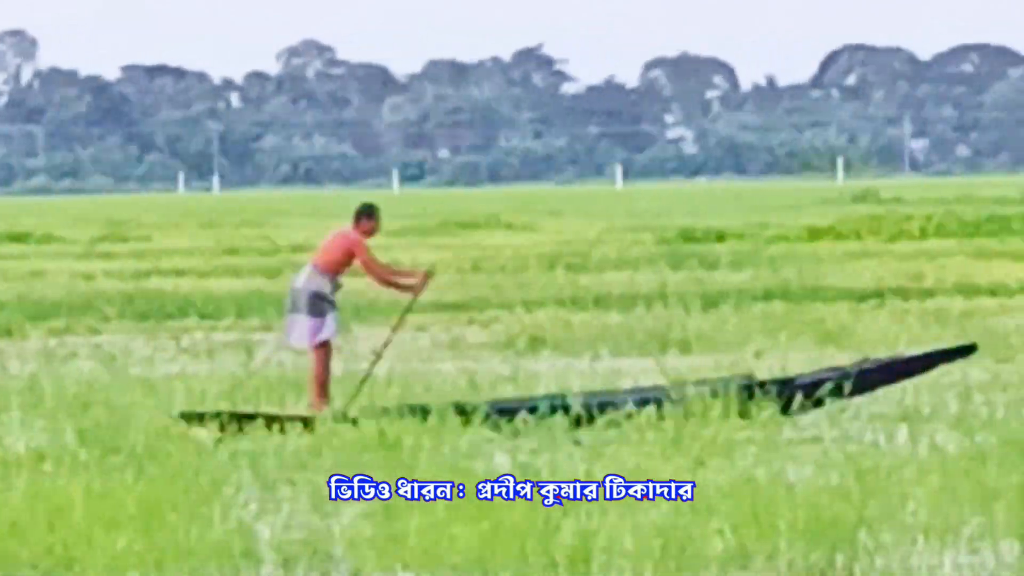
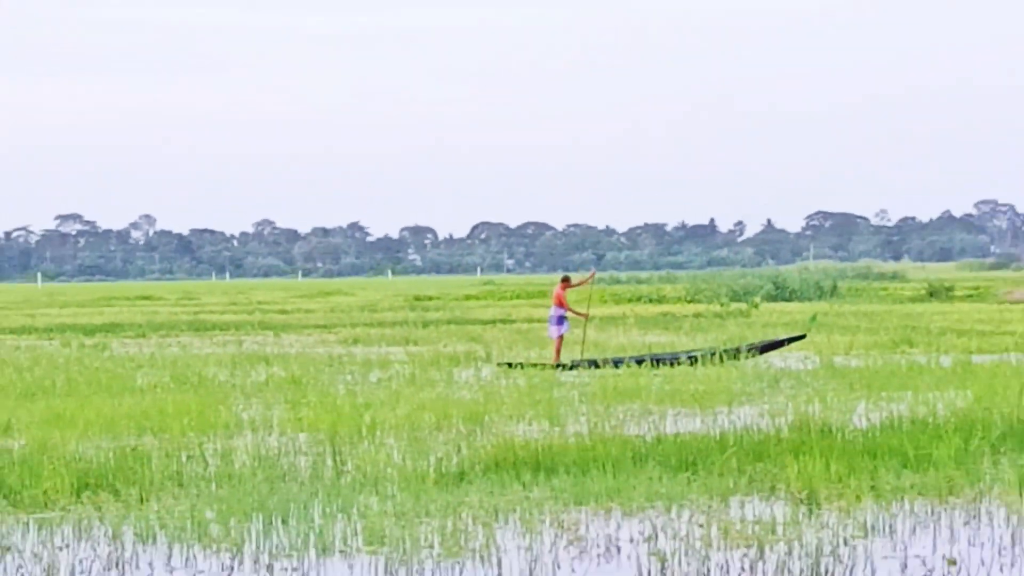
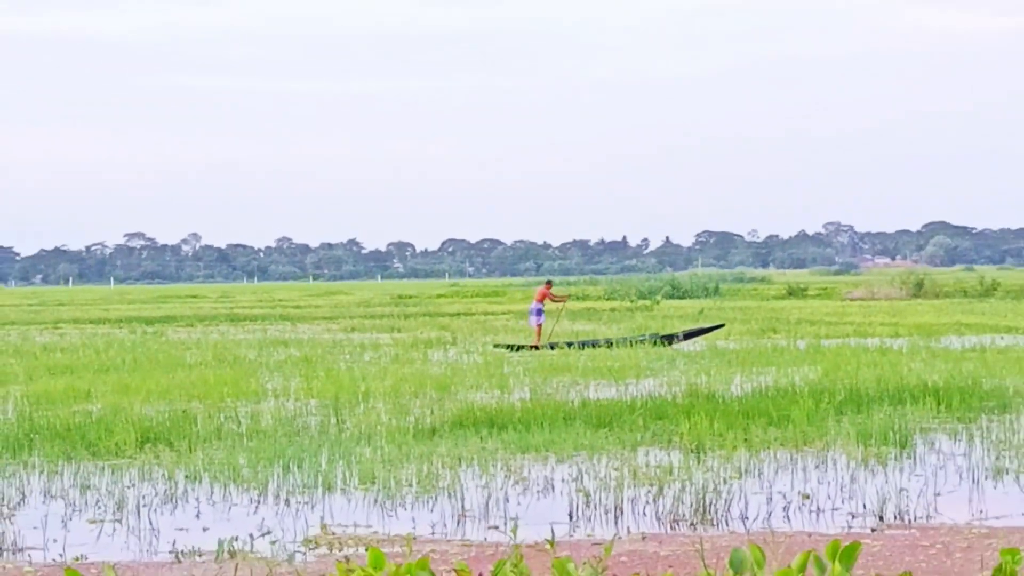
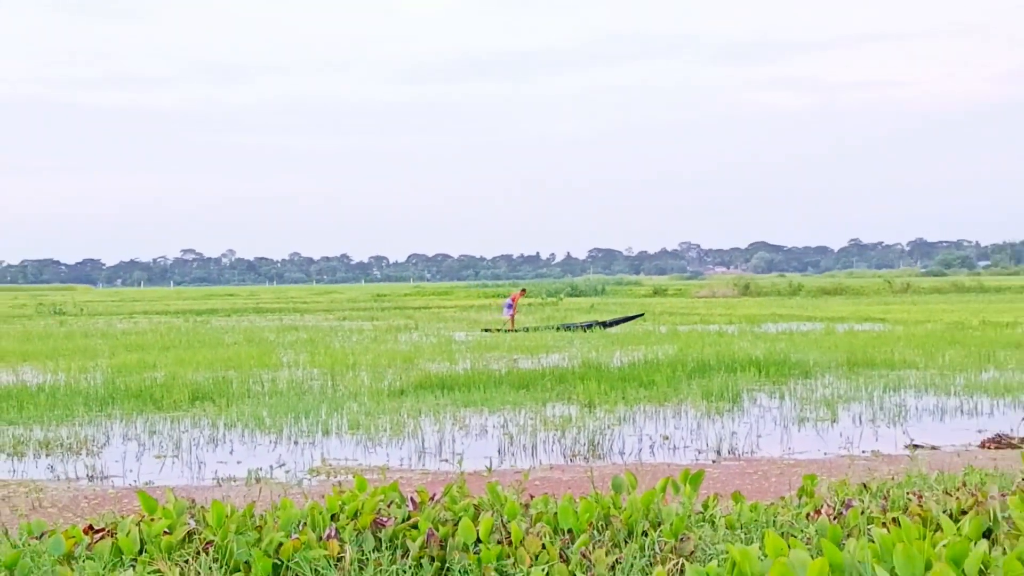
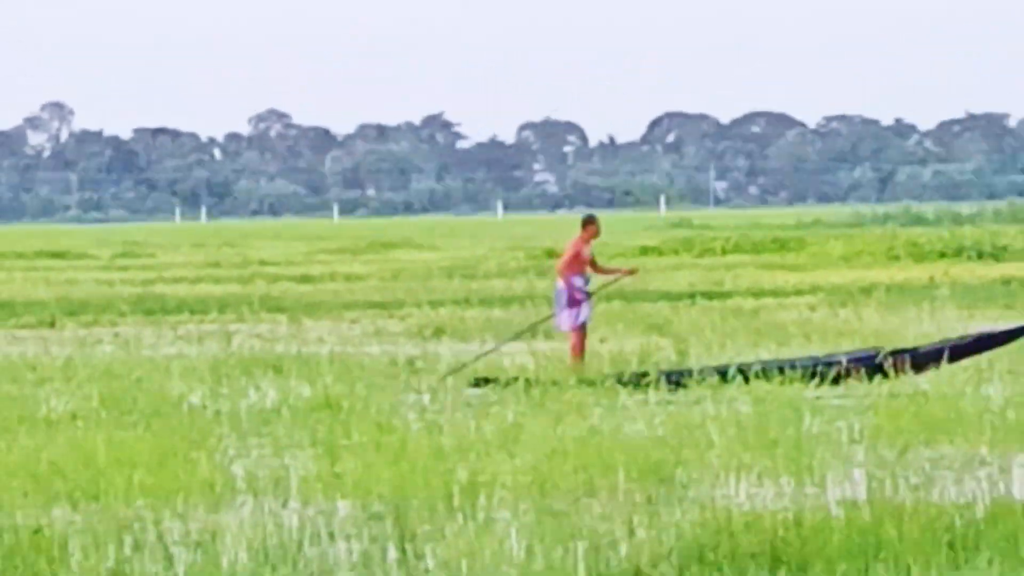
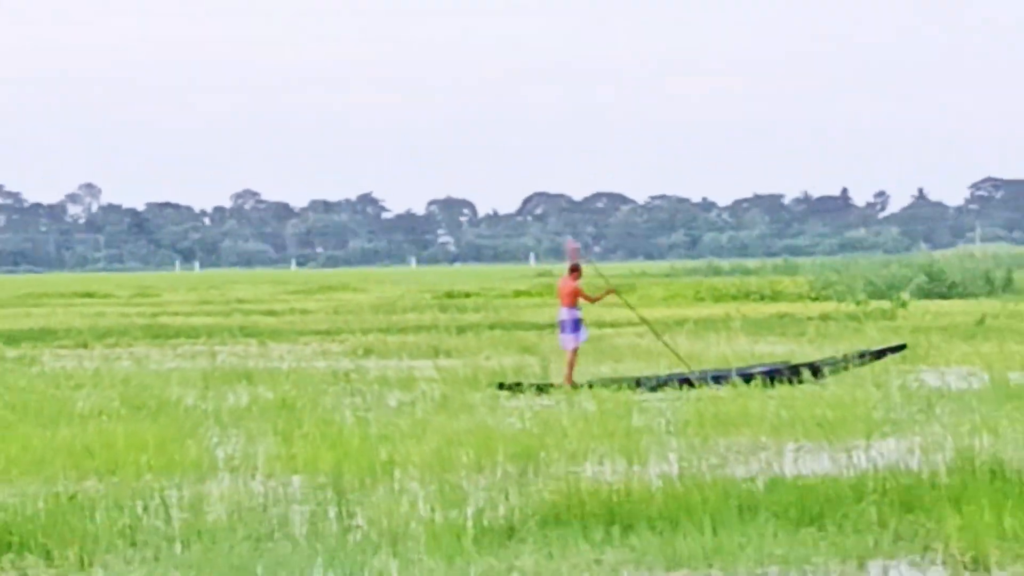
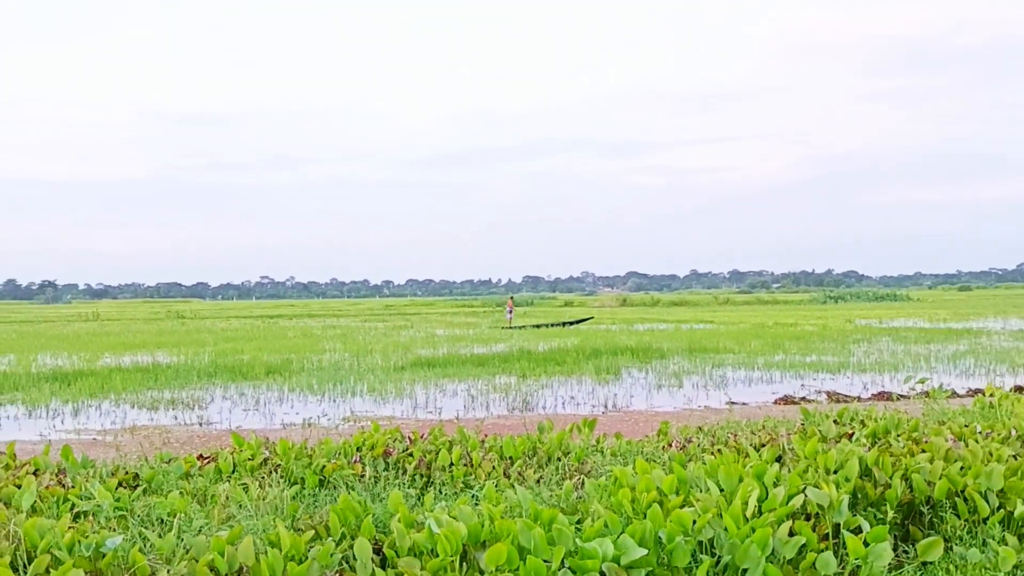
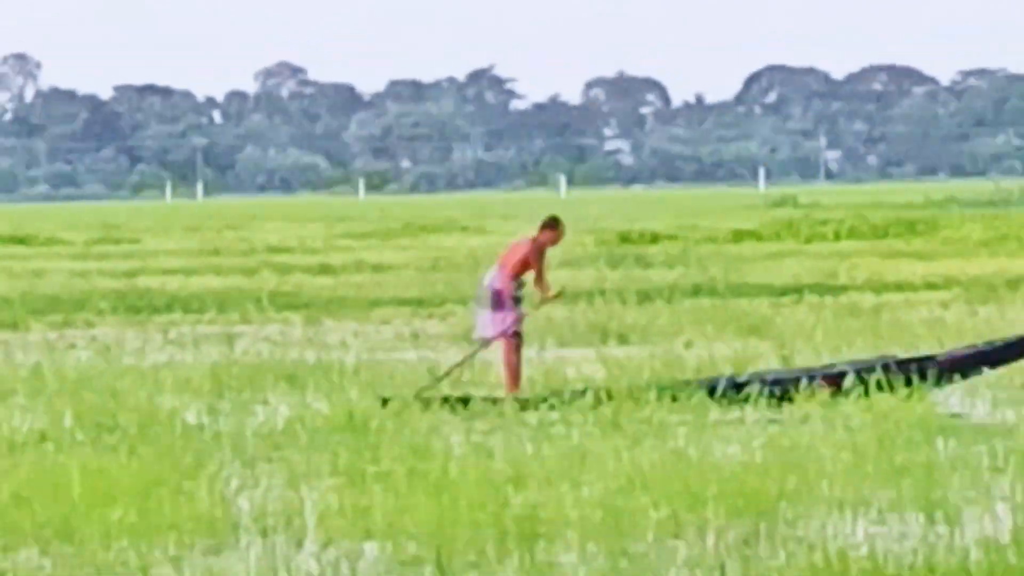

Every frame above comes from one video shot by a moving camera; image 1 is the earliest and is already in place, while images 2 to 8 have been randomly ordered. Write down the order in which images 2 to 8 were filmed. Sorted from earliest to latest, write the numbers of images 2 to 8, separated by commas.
8, 5, 6, 2, 3, 4, 7
